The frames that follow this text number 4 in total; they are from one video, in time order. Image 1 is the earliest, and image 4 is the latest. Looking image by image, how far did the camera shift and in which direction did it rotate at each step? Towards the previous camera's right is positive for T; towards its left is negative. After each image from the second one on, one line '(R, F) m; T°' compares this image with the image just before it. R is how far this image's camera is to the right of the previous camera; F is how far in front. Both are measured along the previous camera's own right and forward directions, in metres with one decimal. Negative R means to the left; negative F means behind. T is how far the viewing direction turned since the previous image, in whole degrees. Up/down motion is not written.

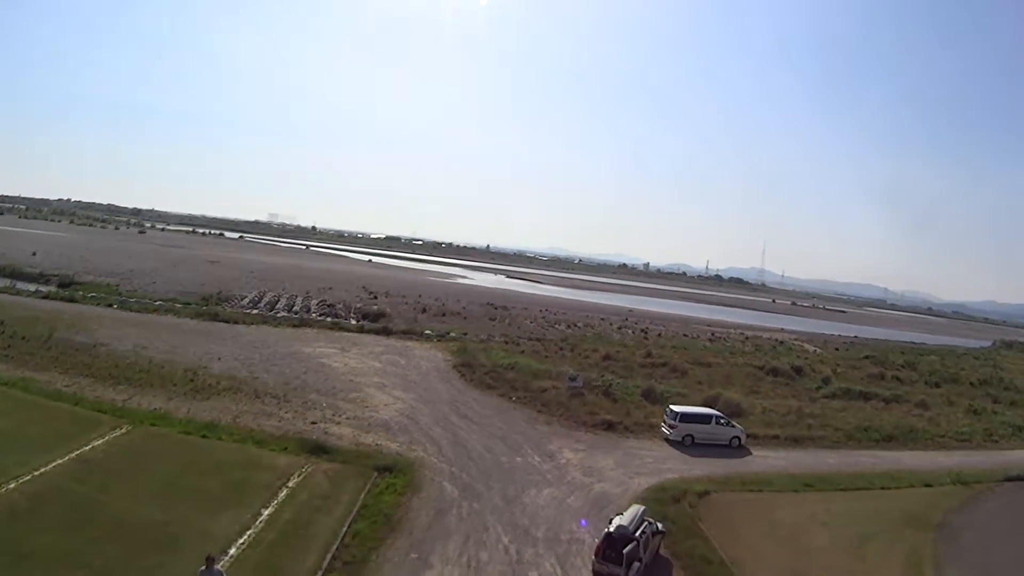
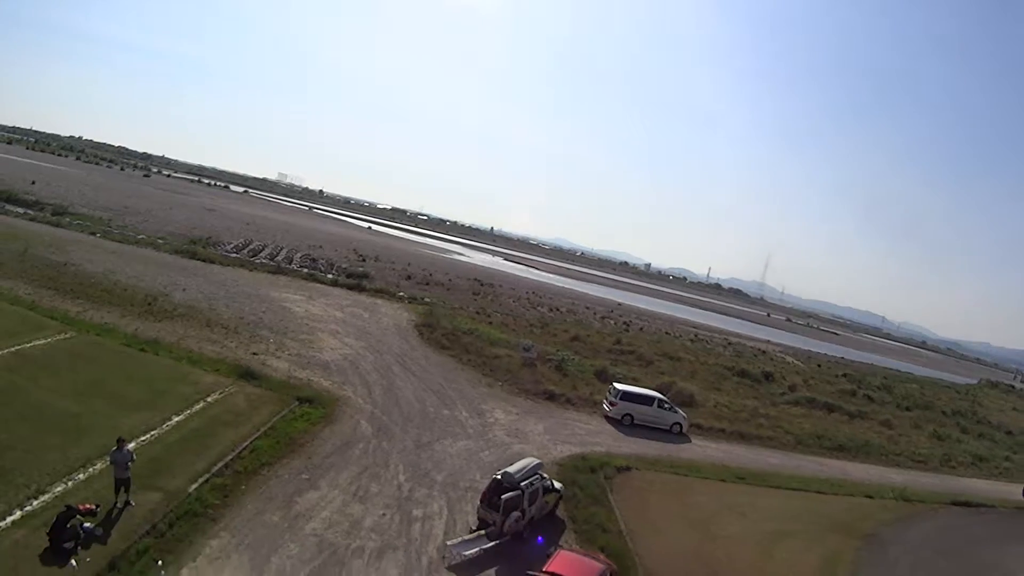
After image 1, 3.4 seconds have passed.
(+2.3, +0.2) m; -1°
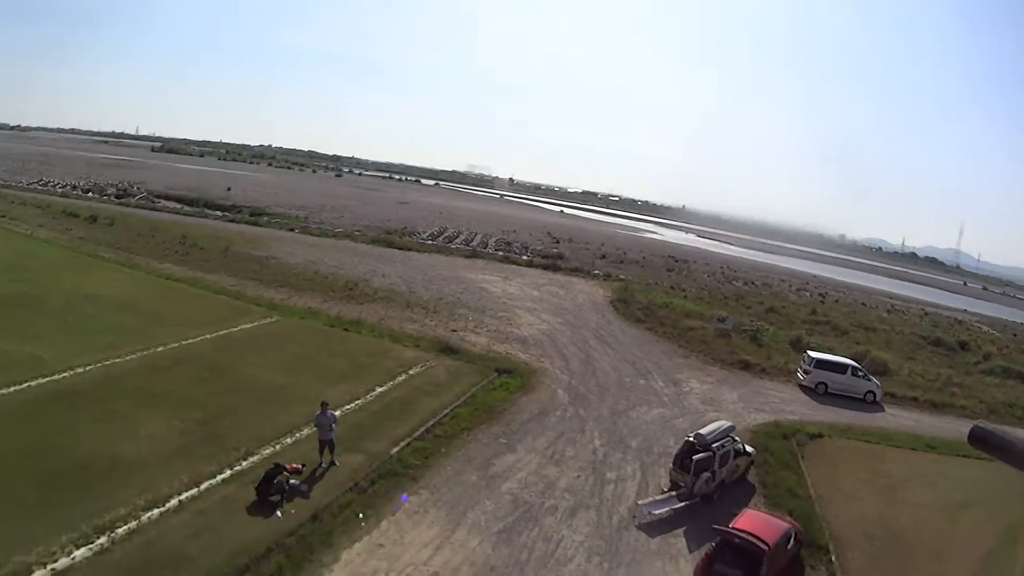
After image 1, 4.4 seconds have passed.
(-0.9, -2.3) m; -13°
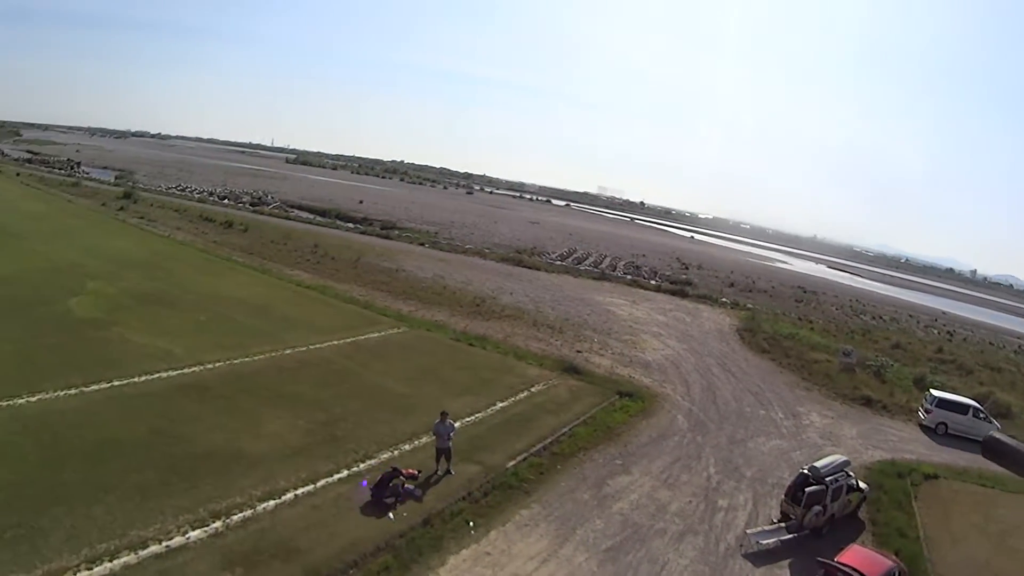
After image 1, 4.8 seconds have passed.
(+0.5, +0.2) m; -8°
